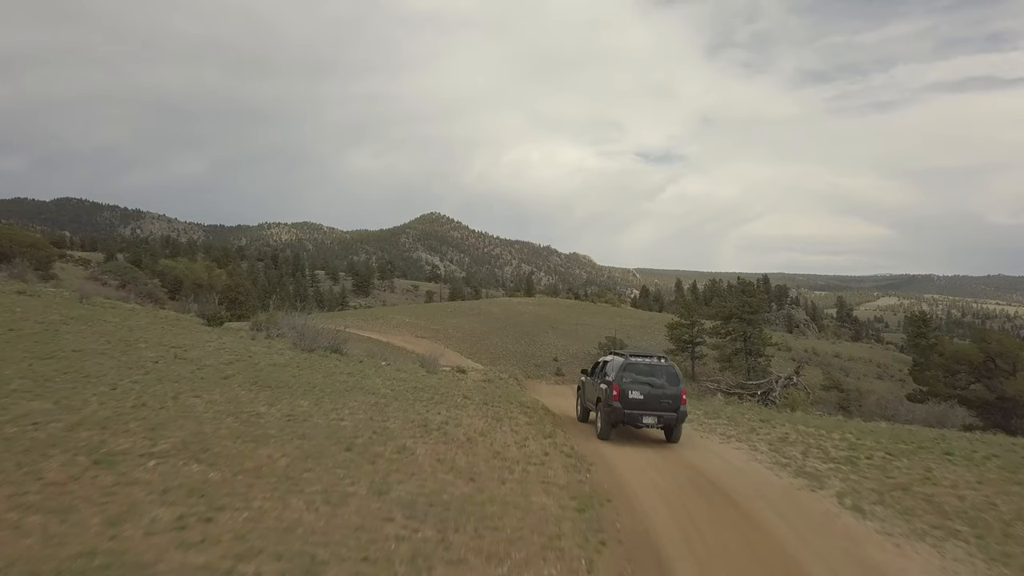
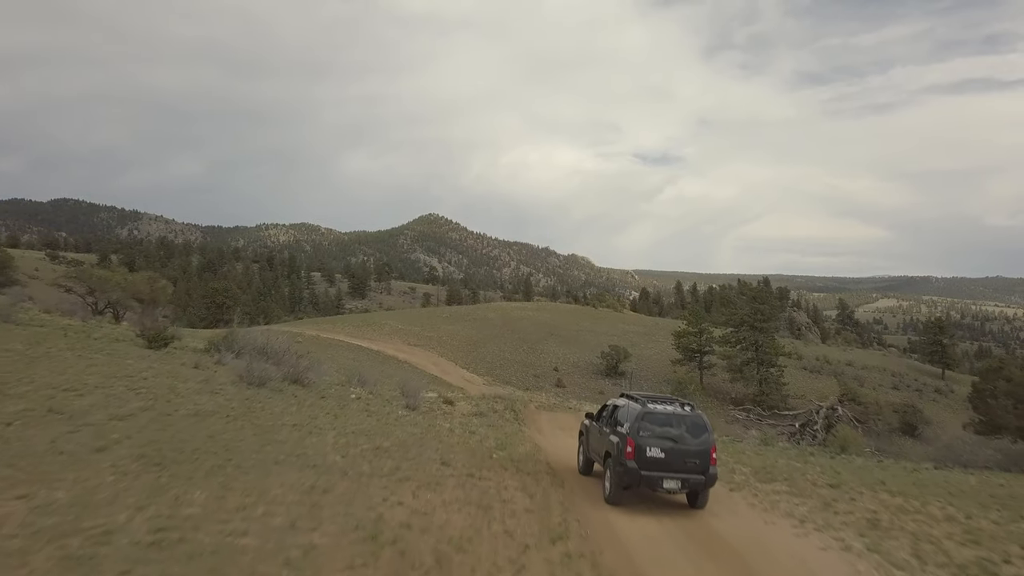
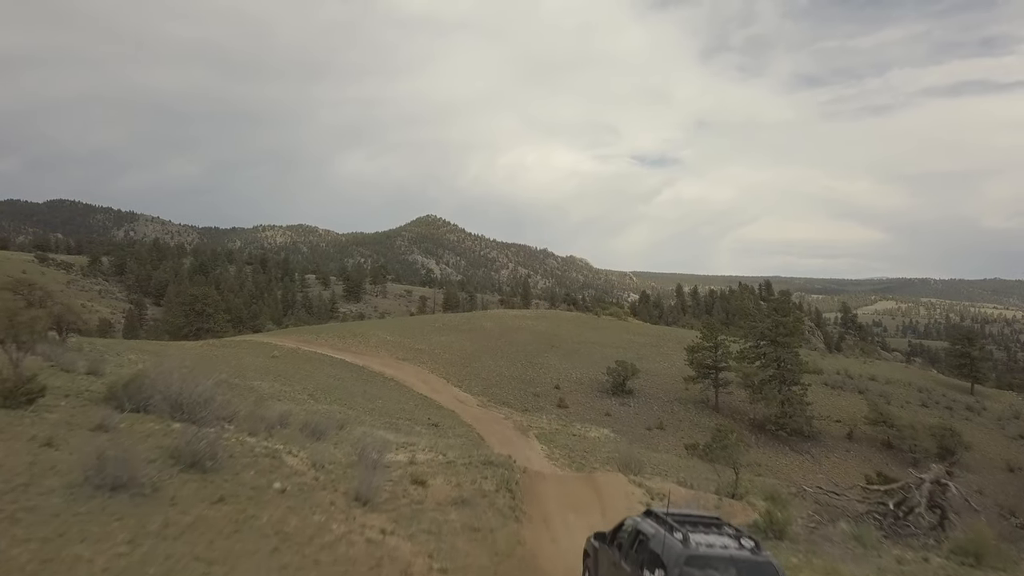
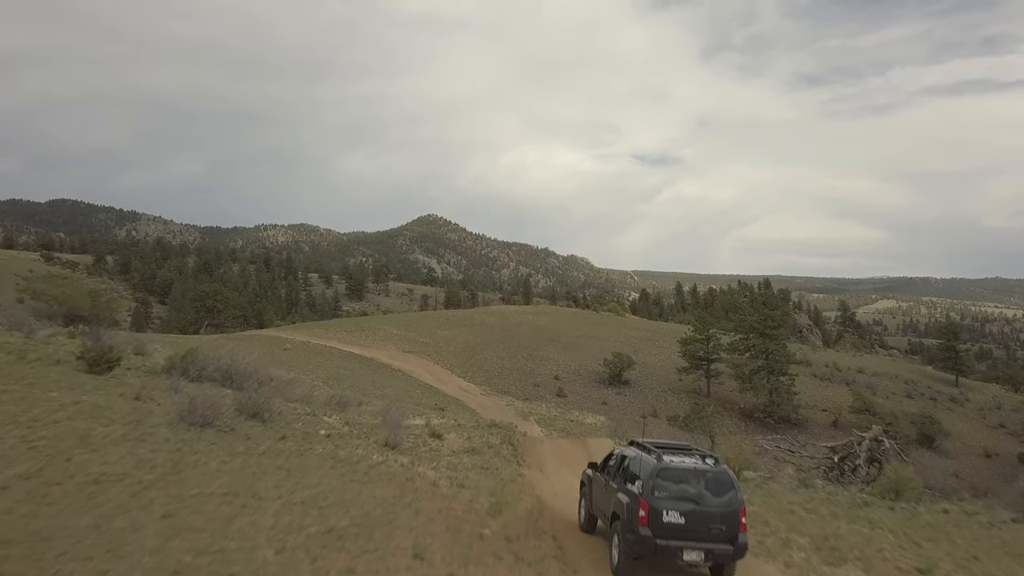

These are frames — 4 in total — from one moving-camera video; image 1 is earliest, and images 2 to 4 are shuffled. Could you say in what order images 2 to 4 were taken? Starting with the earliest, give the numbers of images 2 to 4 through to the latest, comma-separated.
2, 4, 3
